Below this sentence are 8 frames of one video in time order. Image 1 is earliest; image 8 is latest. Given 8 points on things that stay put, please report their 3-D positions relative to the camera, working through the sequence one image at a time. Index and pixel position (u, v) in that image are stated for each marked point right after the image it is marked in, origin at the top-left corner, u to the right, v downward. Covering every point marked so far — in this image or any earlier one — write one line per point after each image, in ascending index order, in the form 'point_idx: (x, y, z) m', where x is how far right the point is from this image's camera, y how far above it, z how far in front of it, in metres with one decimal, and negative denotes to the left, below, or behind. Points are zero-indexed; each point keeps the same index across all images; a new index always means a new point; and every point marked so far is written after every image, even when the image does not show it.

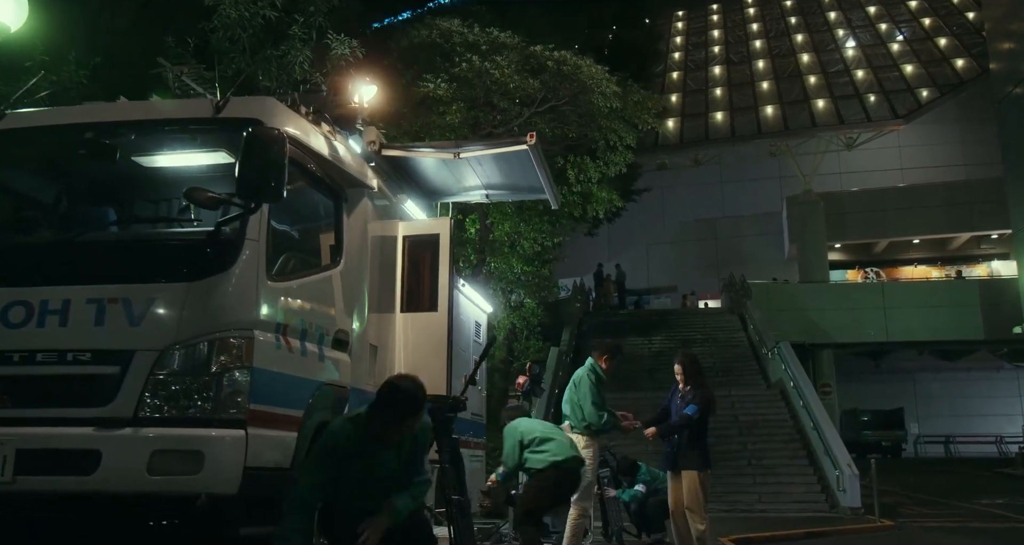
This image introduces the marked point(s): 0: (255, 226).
0: (-1.6, +0.3, +5.9) m
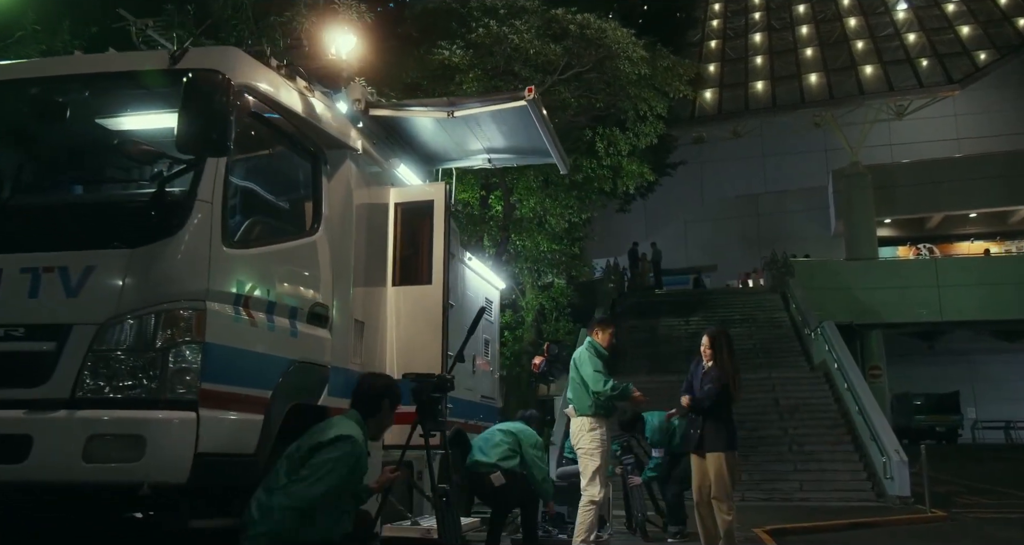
0: (-1.7, +0.5, +5.4) m
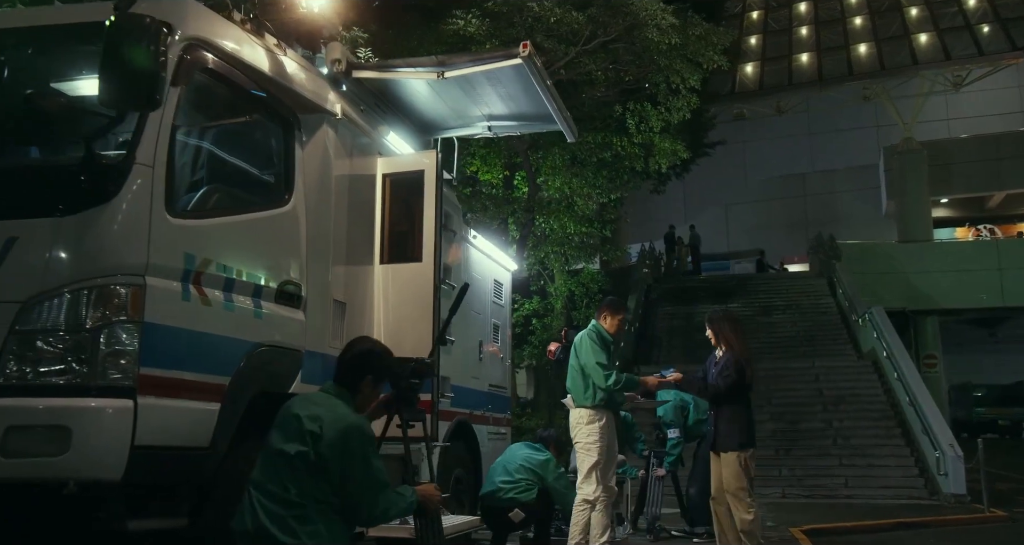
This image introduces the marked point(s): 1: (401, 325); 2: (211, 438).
0: (-1.8, +0.6, +4.8) m
1: (-0.8, -0.3, +6.8) m
2: (-1.6, -0.9, +5.1) m
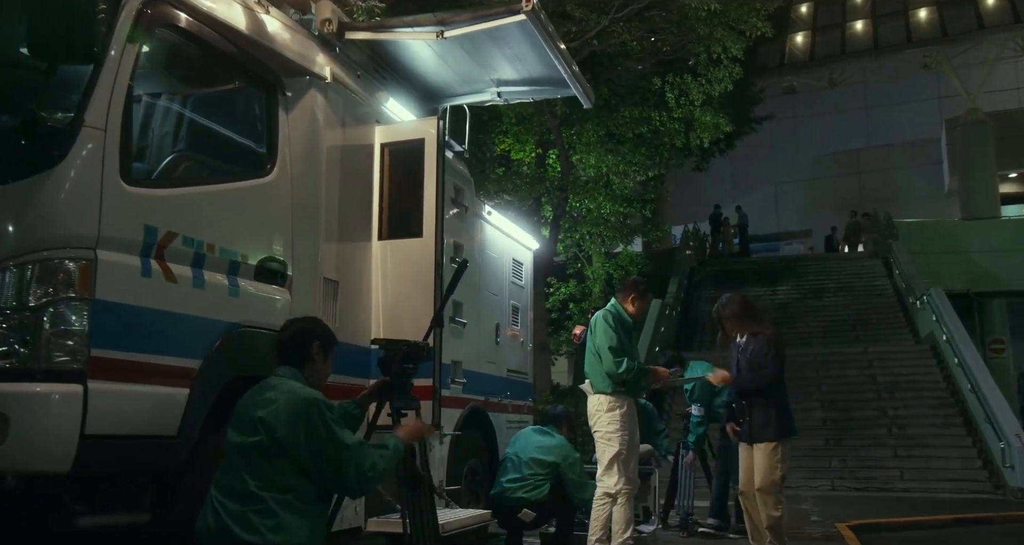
0: (-1.9, +0.7, +4.4) m
1: (-0.7, -0.2, +6.3) m
2: (-1.6, -0.7, +4.7) m
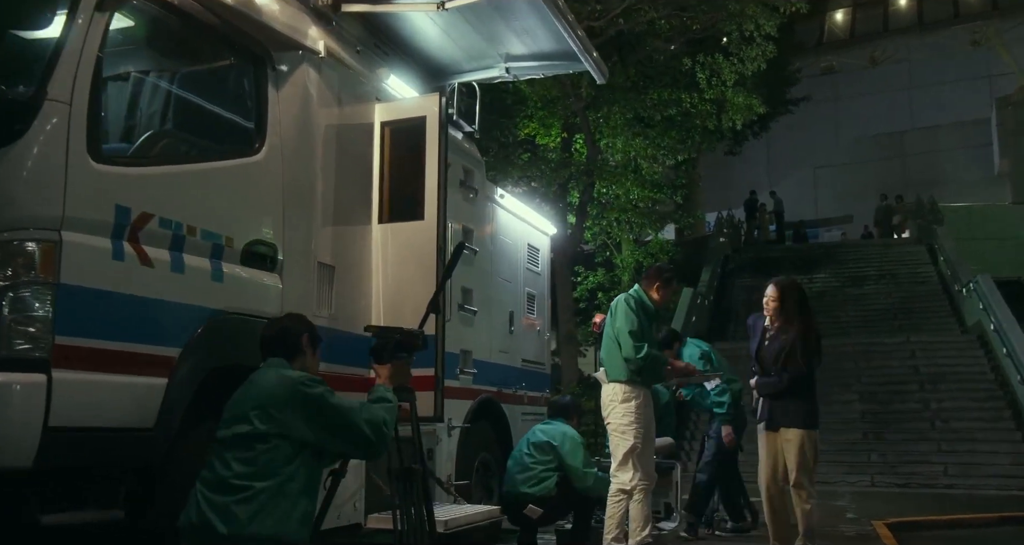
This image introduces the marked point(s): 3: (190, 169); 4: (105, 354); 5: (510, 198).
0: (-1.9, +0.8, +4.1) m
1: (-0.7, -0.1, +6.0) m
2: (-1.6, -0.7, +4.5) m
3: (-1.6, +0.5, +4.7) m
4: (-1.8, -0.4, +4.2) m
5: (0.0, +0.6, +7.5) m
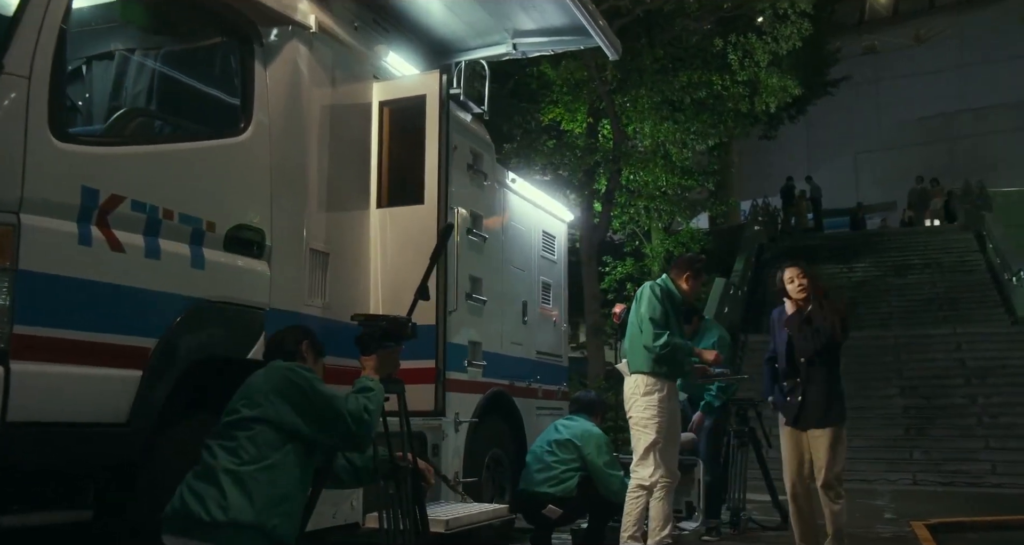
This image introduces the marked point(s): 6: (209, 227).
0: (-2.0, +0.9, +3.9) m
1: (-0.6, 0.0, +5.7) m
2: (-1.7, -0.6, +4.2) m
3: (-1.6, +0.6, +4.5) m
4: (-1.8, -0.3, +4.0) m
5: (+0.1, +0.7, +7.2) m
6: (-1.4, +0.2, +4.7) m
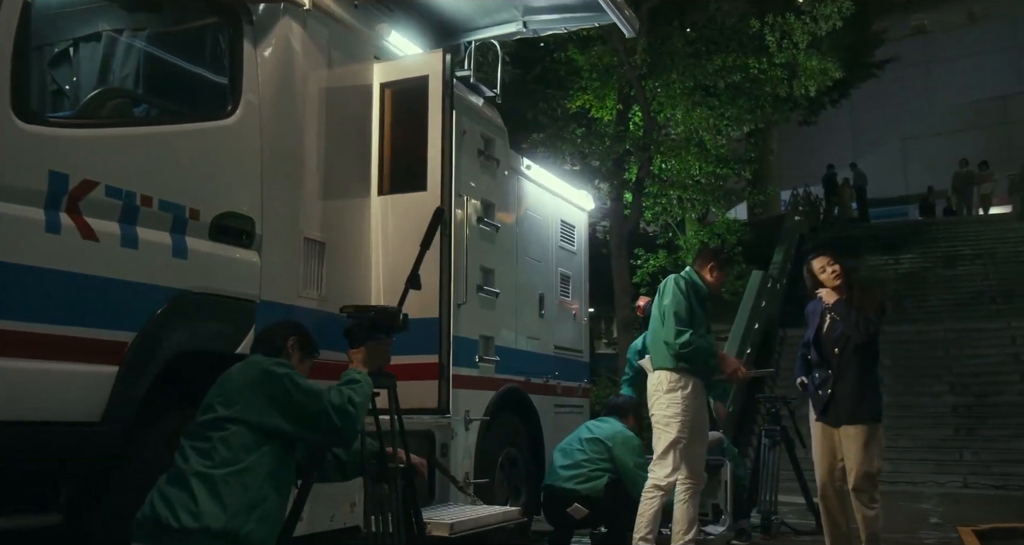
0: (-2.0, +0.9, +3.7) m
1: (-0.6, 0.0, +5.4) m
2: (-1.7, -0.6, +4.0) m
3: (-1.6, +0.6, +4.2) m
4: (-1.8, -0.3, +3.8) m
5: (+0.2, +0.7, +6.9) m
6: (-1.5, +0.3, +4.4) m
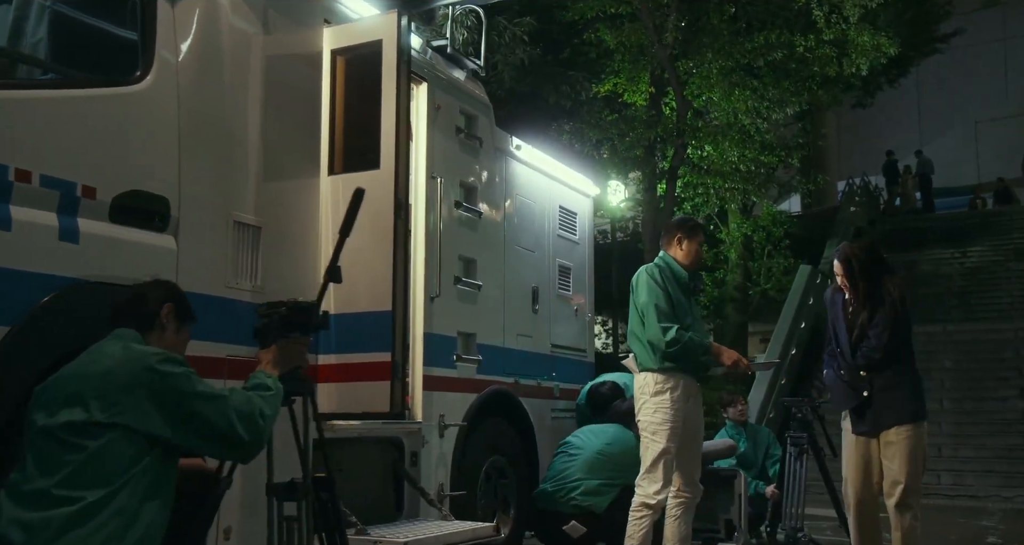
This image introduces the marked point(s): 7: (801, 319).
0: (-2.3, +1.0, +3.2) m
1: (-0.8, +0.1, +4.9) m
2: (-2.0, -0.5, +3.5) m
3: (-1.9, +0.7, +3.8) m
4: (-2.1, -0.2, +3.3) m
5: (+0.2, +0.8, +6.2) m
6: (-1.7, +0.3, +3.9) m
7: (+4.0, -0.6, +12.9) m
